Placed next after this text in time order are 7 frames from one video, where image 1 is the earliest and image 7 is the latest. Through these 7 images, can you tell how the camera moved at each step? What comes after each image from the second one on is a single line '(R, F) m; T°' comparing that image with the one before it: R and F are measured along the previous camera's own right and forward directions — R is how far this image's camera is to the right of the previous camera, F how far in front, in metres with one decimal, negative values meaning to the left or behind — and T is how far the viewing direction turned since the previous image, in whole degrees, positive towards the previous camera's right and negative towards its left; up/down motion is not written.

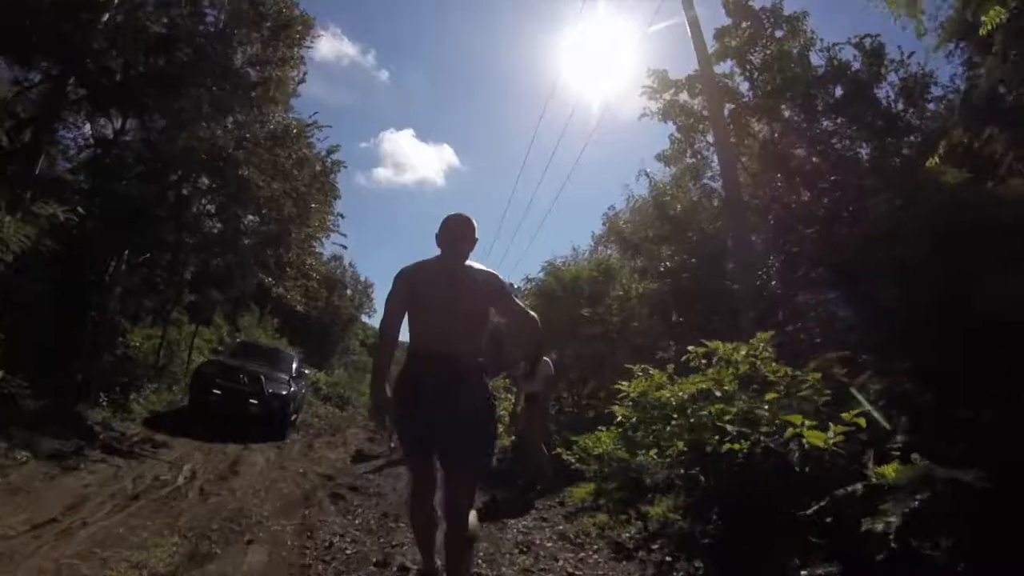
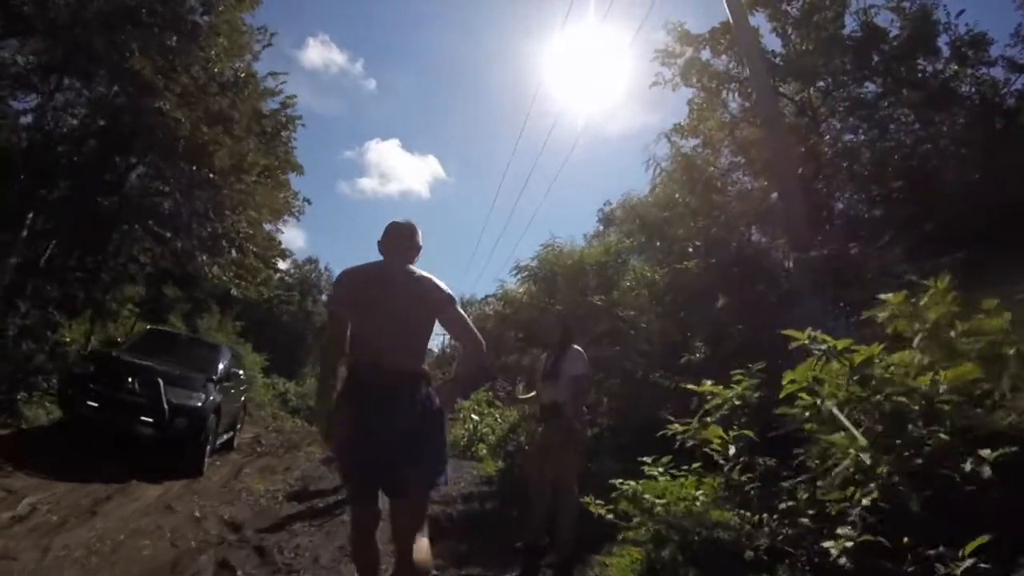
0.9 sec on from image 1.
(-0.1, +3.4) m; +1°
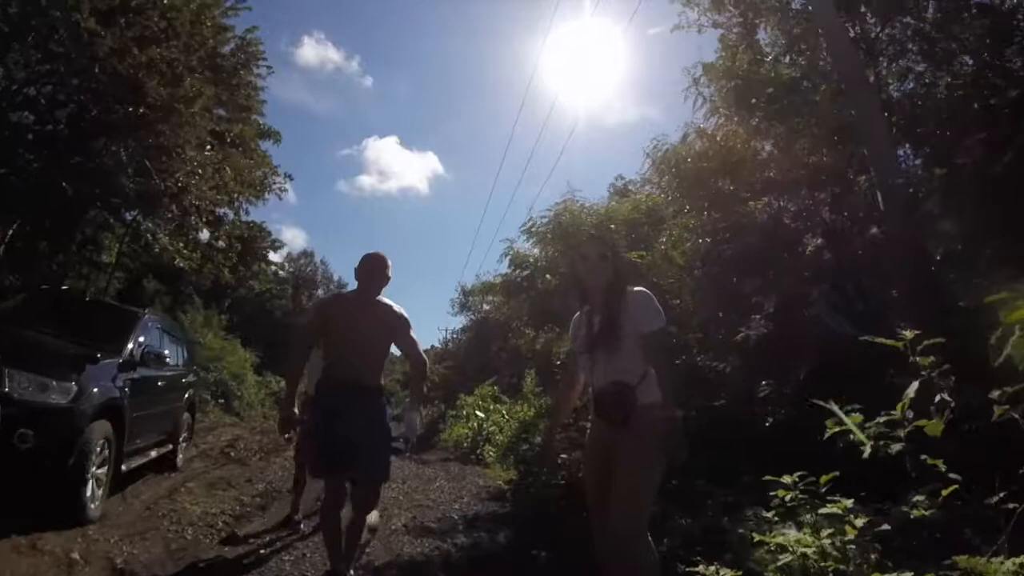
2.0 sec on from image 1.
(-0.1, +2.5) m; 0°
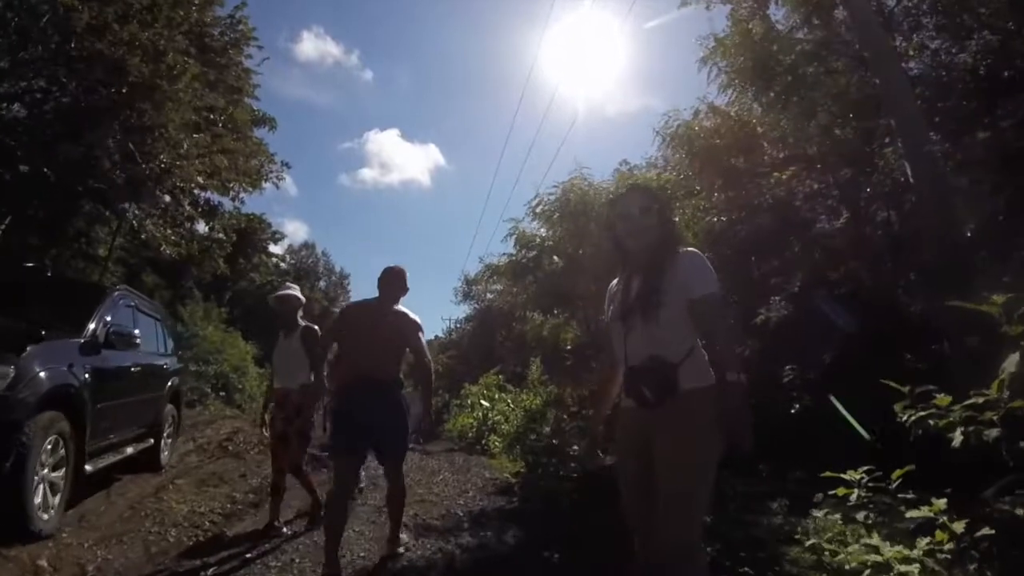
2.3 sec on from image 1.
(0.0, +0.5) m; 0°
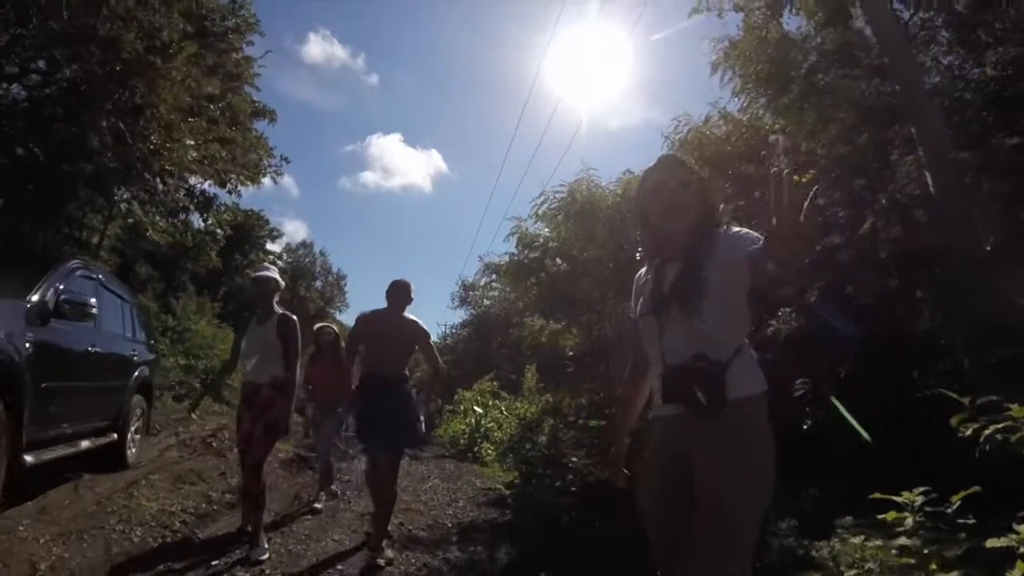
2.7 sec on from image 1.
(0.0, +0.4) m; 0°
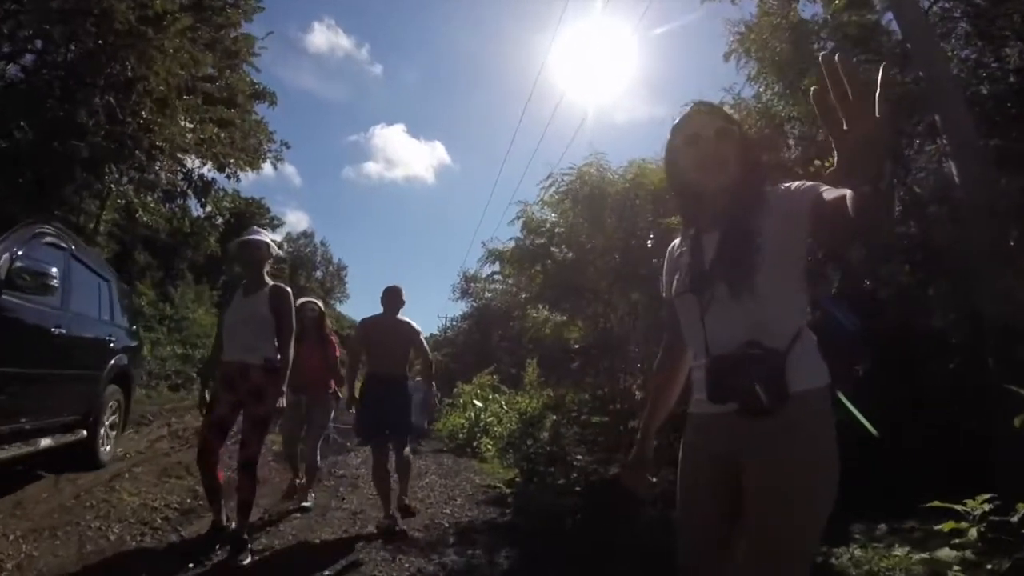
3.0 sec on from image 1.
(0.0, +0.3) m; 0°
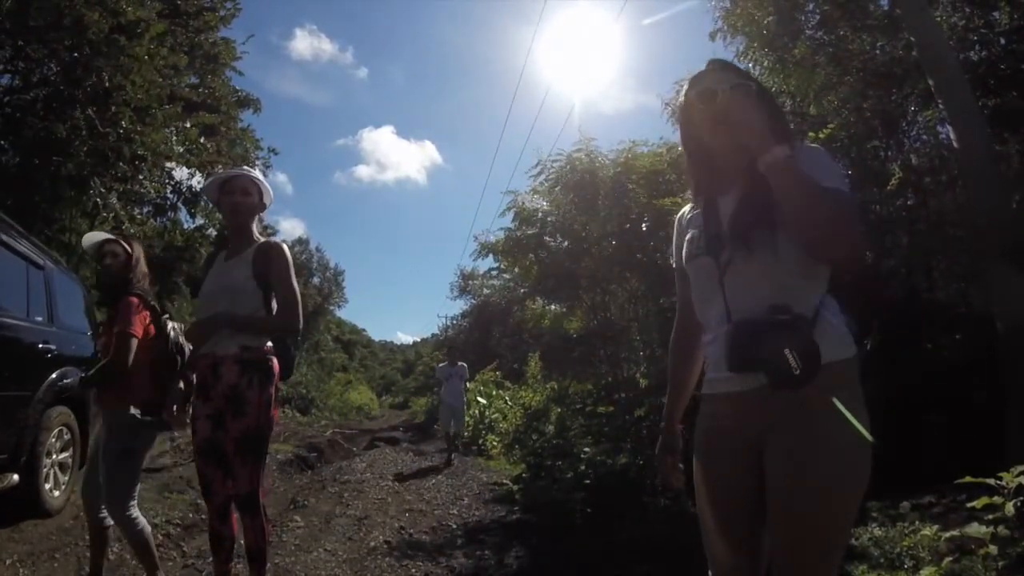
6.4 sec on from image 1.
(0.0, +0.2) m; 0°
